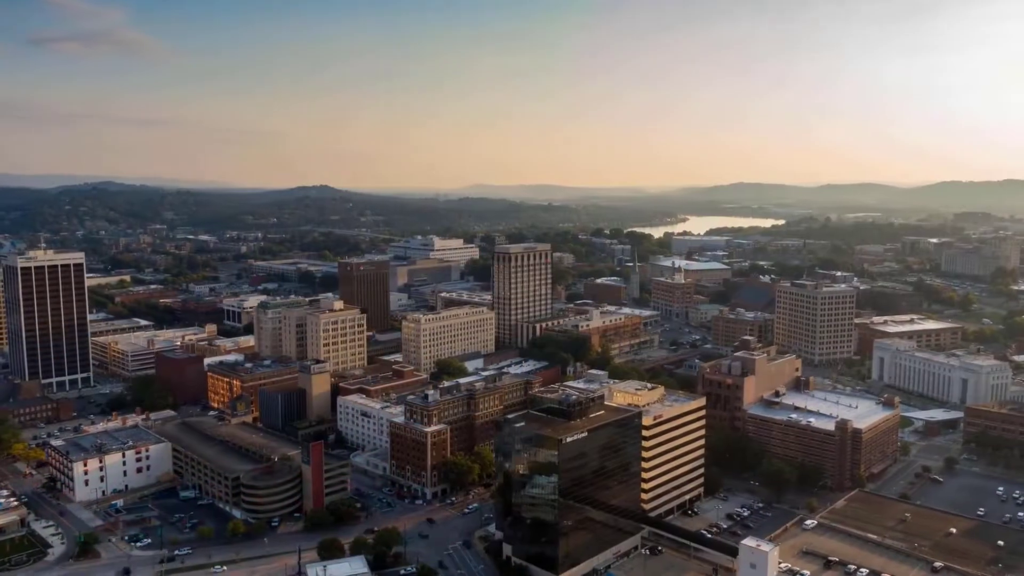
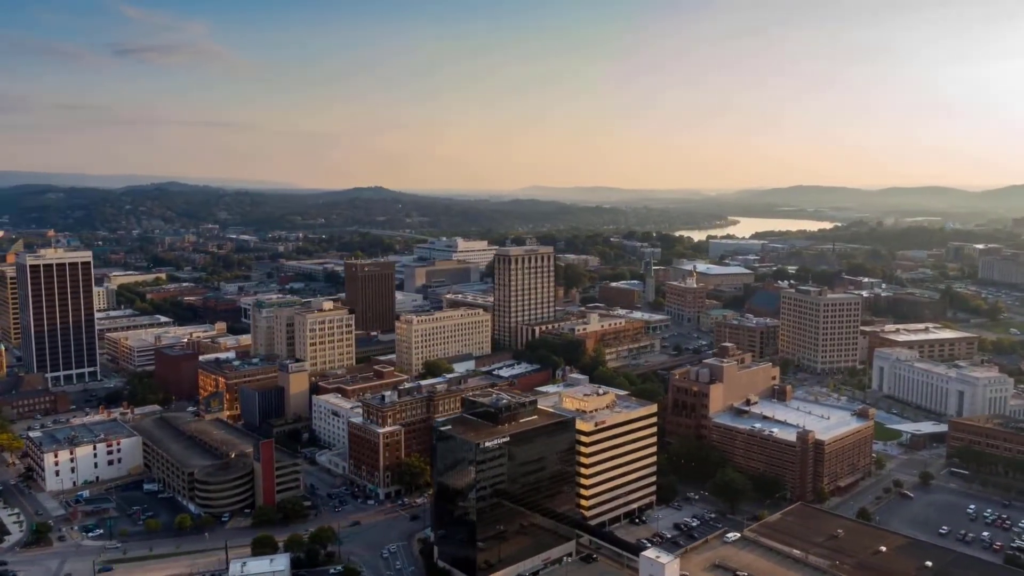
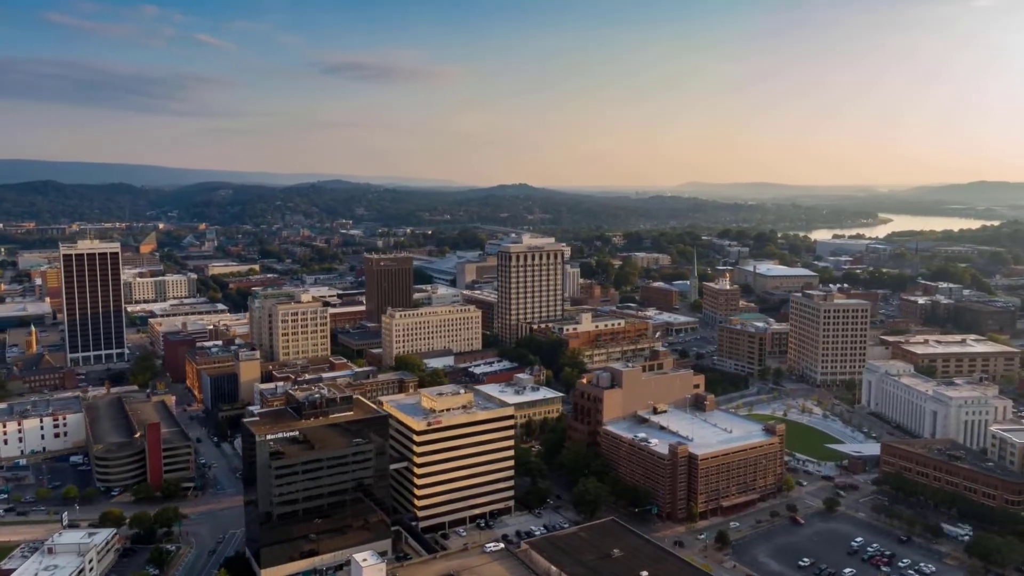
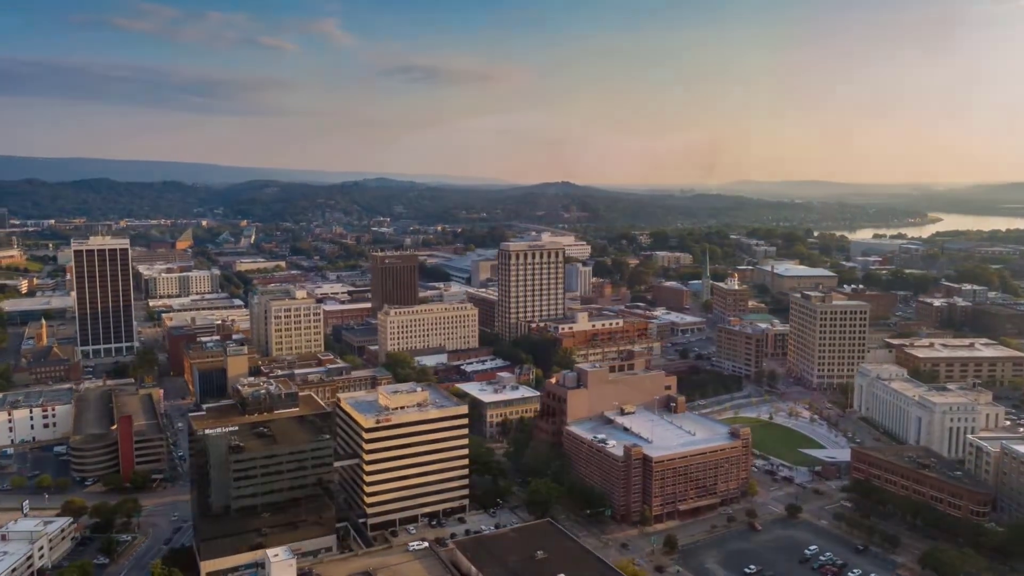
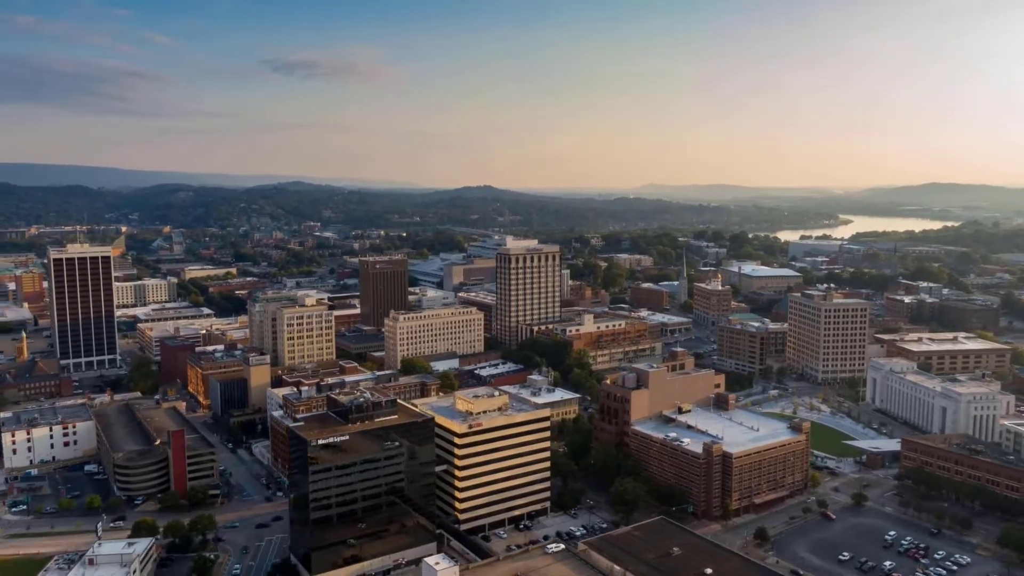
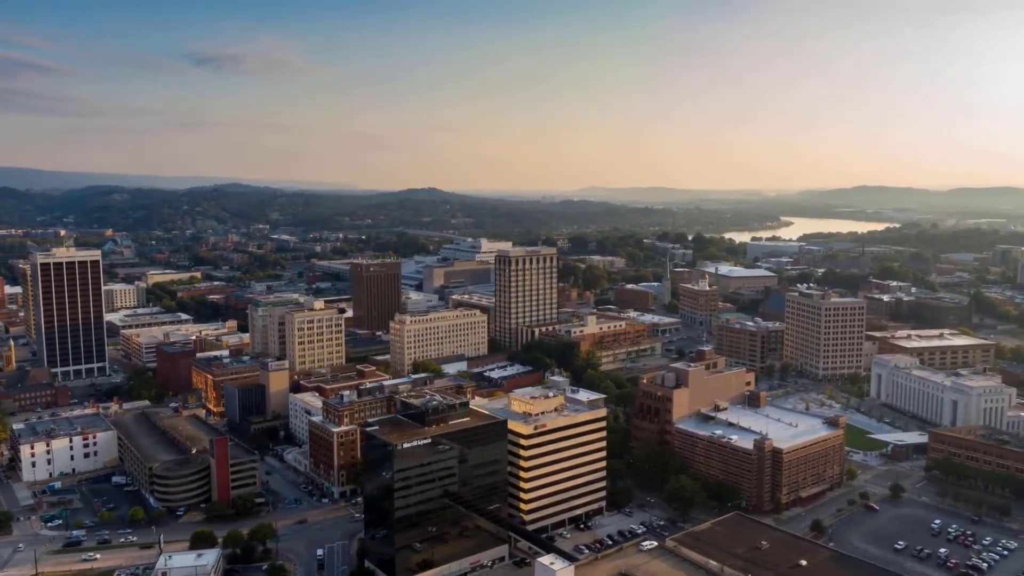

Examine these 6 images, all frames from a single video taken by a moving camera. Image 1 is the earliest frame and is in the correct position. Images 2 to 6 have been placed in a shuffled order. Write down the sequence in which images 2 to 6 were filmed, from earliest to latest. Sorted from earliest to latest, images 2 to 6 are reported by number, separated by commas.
2, 6, 5, 3, 4
